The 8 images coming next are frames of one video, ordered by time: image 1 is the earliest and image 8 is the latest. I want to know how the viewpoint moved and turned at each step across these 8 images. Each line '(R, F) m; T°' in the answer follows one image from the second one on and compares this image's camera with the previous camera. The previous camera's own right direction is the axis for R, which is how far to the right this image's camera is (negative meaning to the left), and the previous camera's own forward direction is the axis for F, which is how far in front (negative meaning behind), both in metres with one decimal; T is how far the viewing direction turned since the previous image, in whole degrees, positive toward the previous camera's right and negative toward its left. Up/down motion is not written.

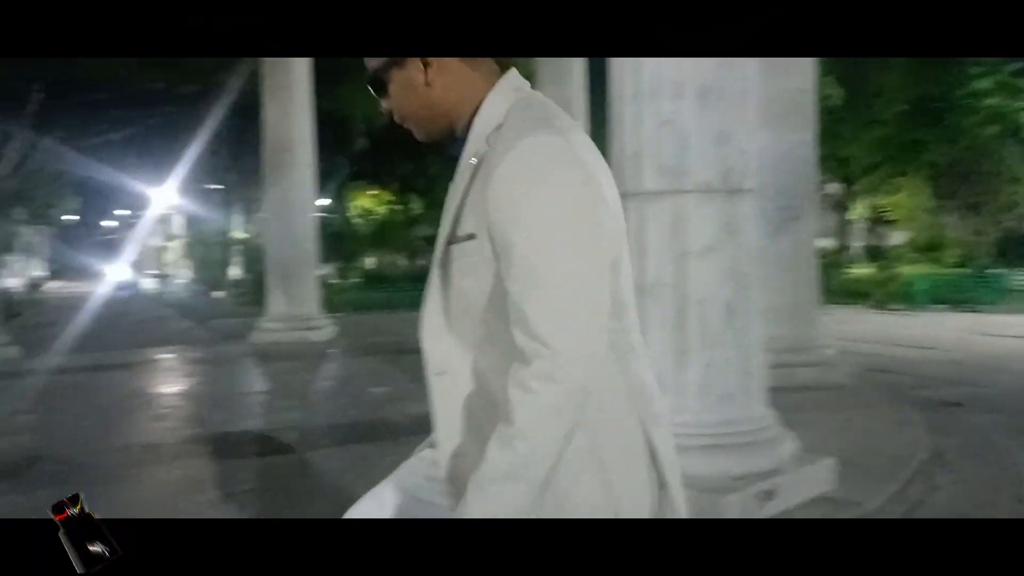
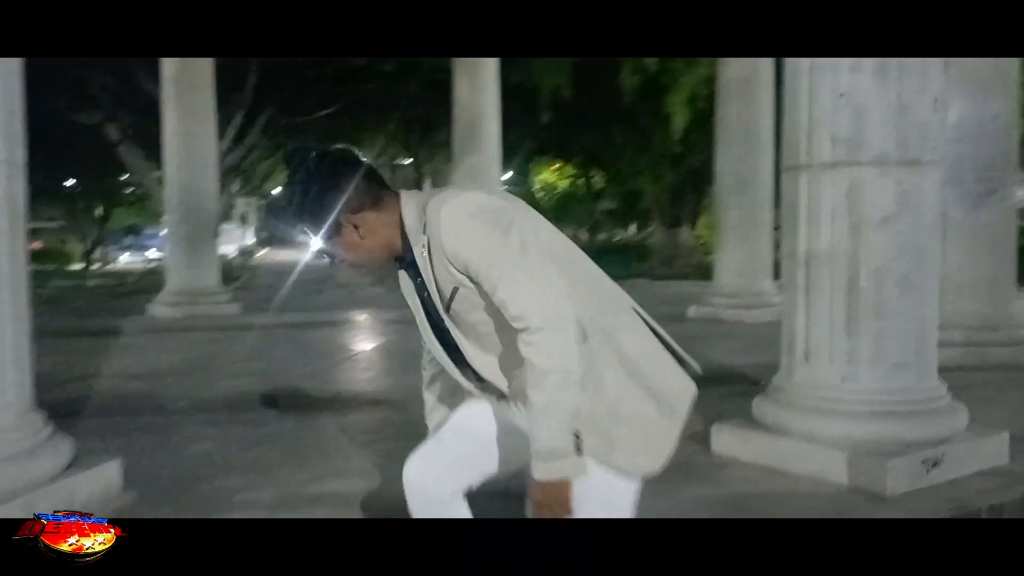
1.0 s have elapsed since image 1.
(+0.1, -0.4) m; -11°
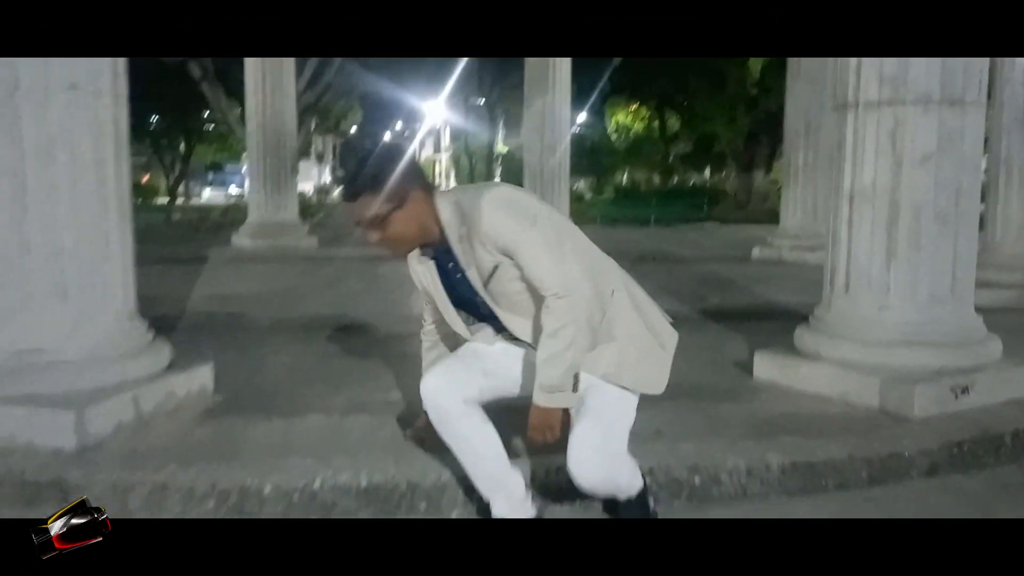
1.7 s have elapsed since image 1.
(+0.1, -0.4) m; -5°
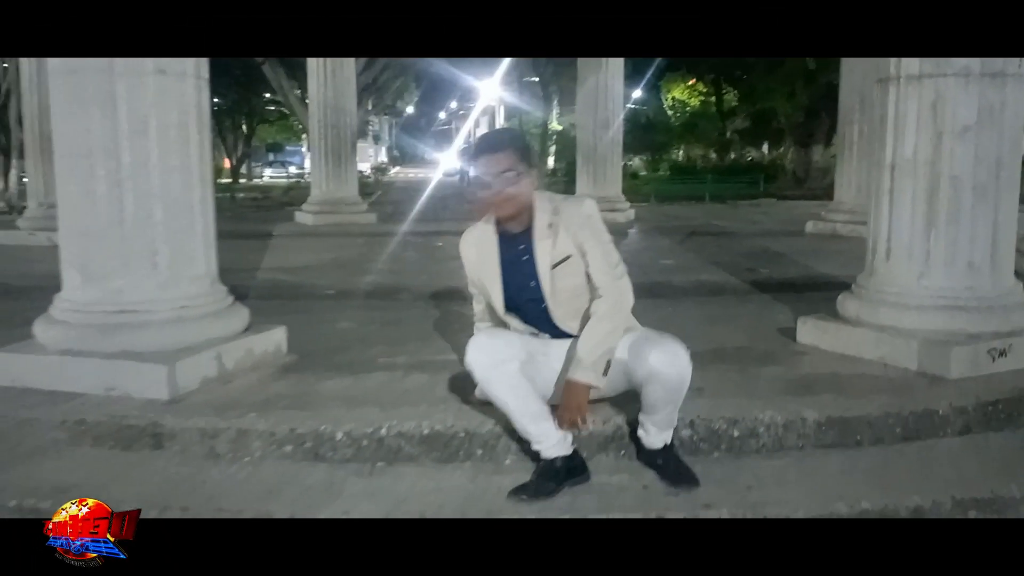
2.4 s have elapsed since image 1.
(0.0, -0.3) m; -3°
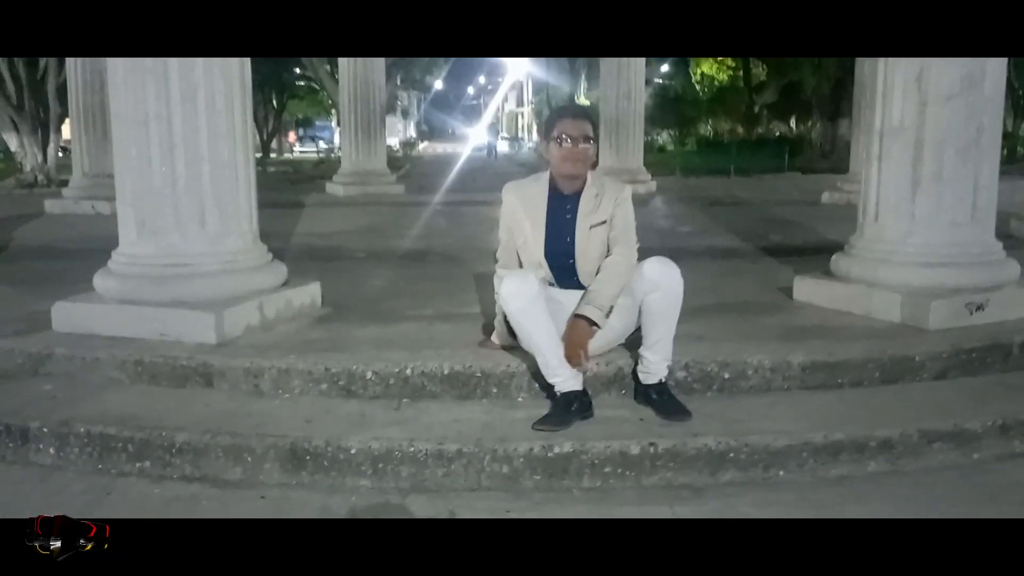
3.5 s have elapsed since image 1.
(+0.1, -0.5) m; -2°
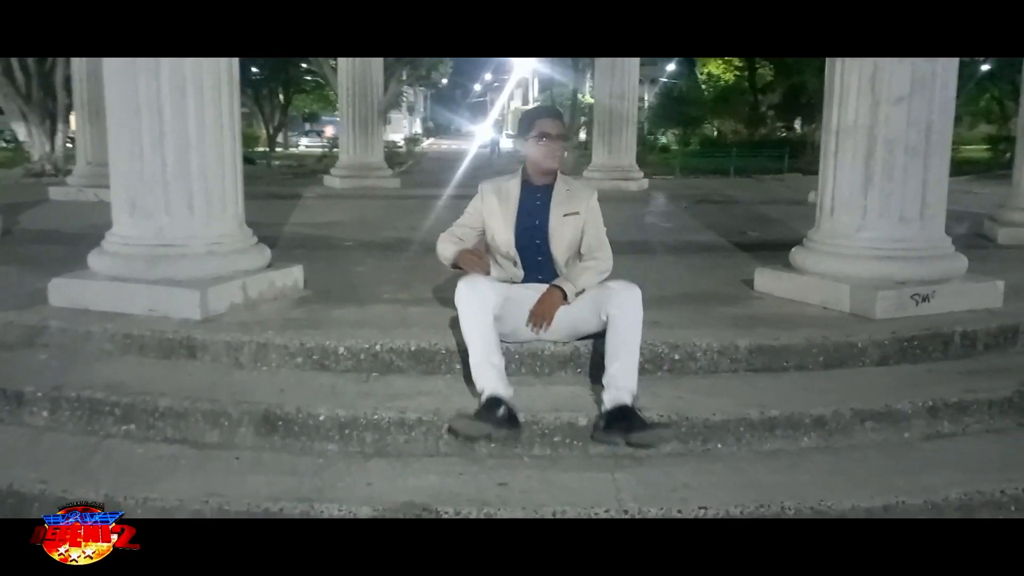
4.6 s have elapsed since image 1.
(+0.2, -0.3) m; 0°
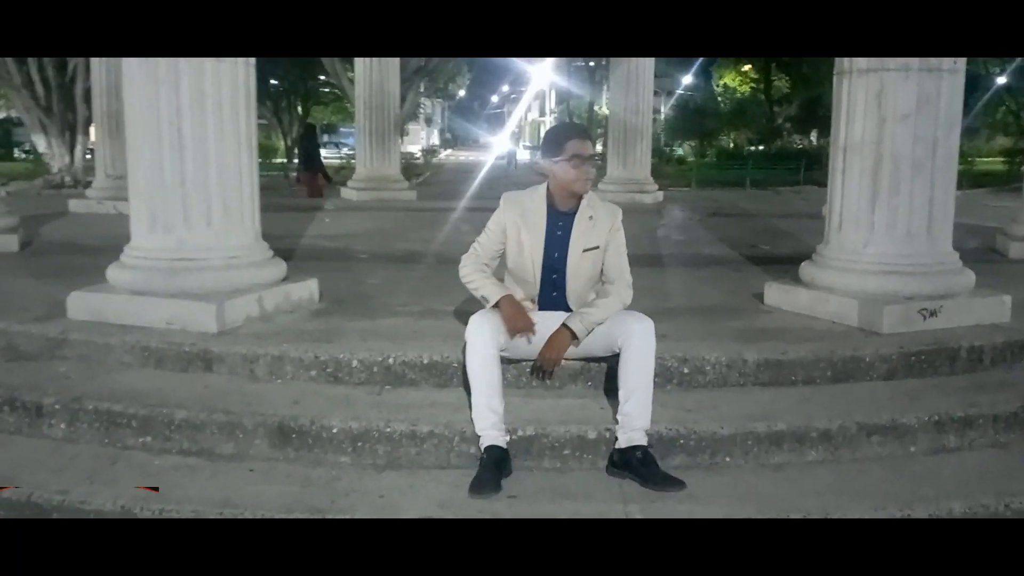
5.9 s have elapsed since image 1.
(0.0, -0.1) m; -1°
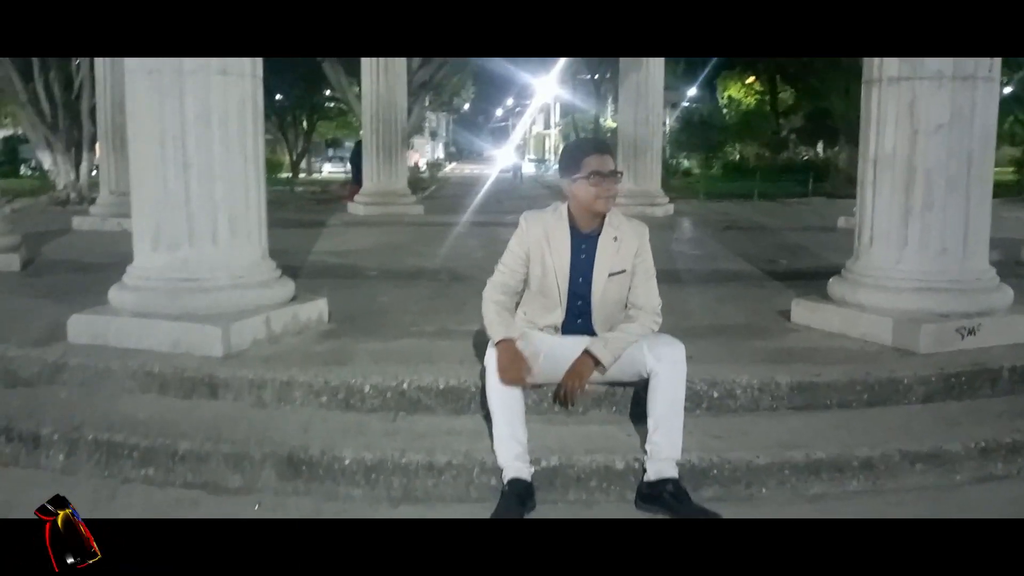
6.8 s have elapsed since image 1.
(-0.1, +0.2) m; 0°
